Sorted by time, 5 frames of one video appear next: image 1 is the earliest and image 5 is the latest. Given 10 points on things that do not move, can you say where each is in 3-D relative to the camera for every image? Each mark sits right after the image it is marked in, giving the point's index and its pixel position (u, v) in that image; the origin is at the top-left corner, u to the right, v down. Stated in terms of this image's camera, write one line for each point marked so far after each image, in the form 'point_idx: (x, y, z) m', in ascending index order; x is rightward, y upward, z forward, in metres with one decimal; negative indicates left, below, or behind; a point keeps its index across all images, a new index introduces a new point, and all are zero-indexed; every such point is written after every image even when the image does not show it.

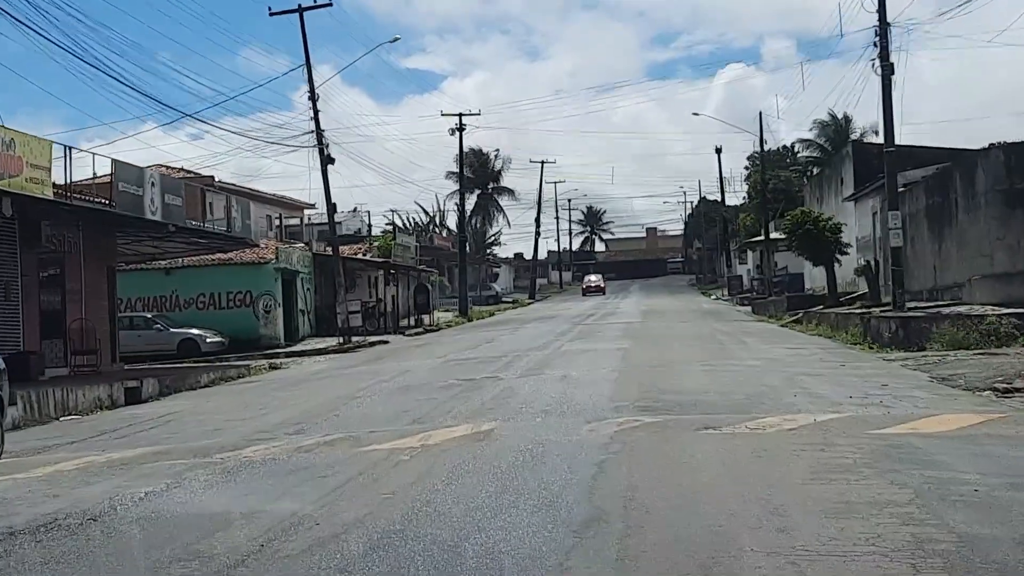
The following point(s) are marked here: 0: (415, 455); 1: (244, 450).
0: (-0.7, -1.2, +10.8) m
1: (-2.0, -1.2, +11.8) m
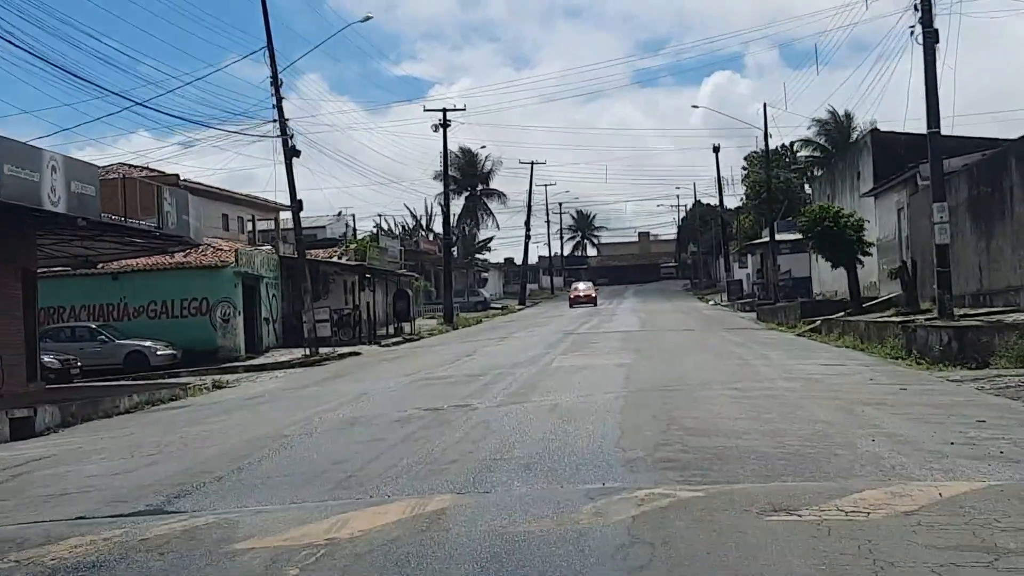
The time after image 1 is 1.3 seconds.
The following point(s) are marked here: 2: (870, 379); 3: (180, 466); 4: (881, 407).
0: (-0.9, -1.2, +6.7) m
1: (-2.2, -1.3, +7.7) m
2: (+4.1, -1.0, +17.9) m
3: (-2.5, -1.4, +11.9) m
4: (+3.3, -1.1, +13.9) m
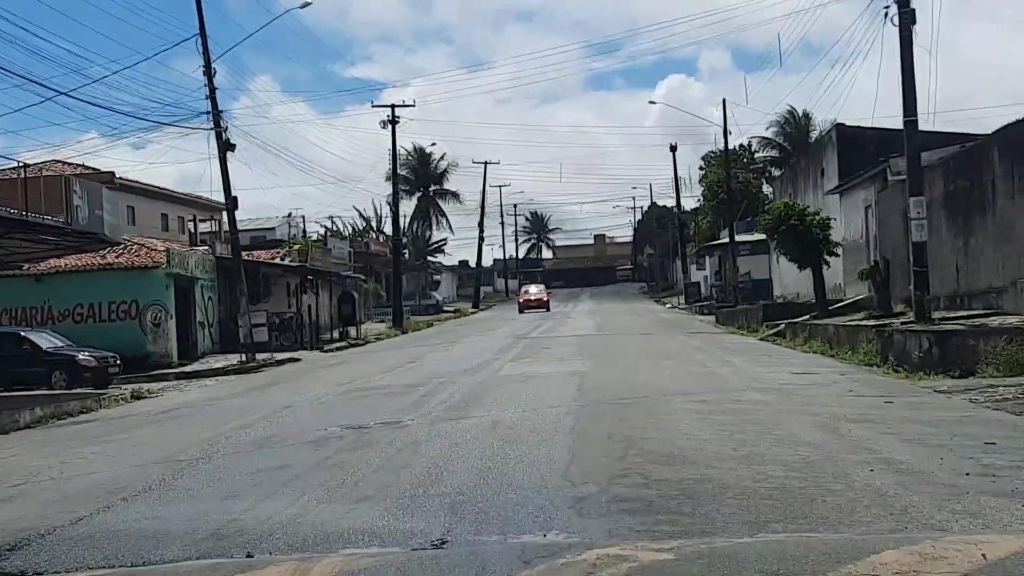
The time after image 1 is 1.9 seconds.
0: (-1.2, -1.2, +4.8) m
1: (-2.6, -1.3, +5.7) m
2: (+3.5, -1.1, +16.1) m
3: (-3.0, -1.4, +10.0) m
4: (+2.8, -1.1, +12.1) m
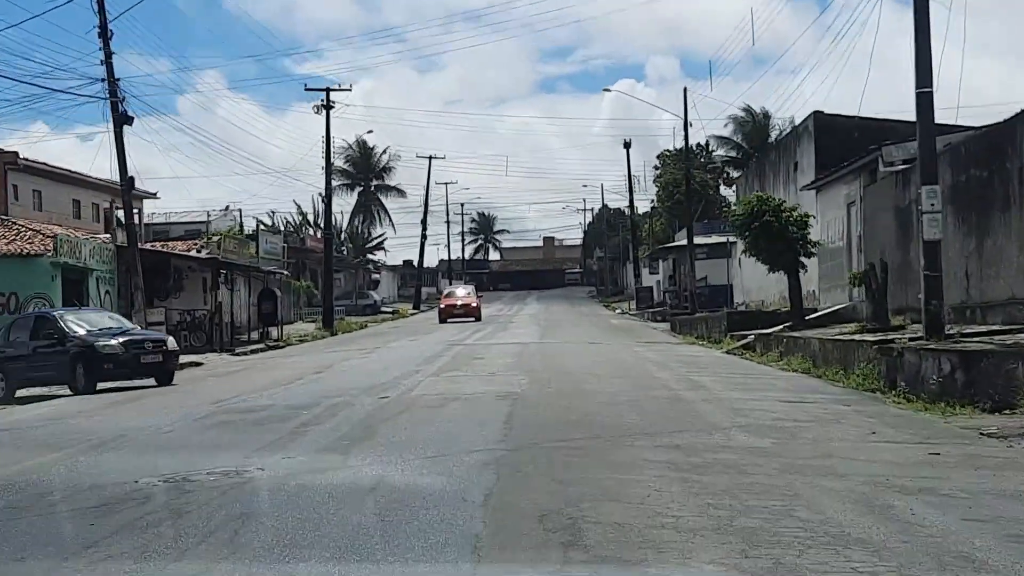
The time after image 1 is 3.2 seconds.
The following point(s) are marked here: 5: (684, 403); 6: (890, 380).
0: (-1.5, -1.1, +0.6) m
1: (-3.0, -1.2, +1.5) m
2: (+2.8, -1.1, +12.1) m
3: (-3.5, -1.3, +5.7) m
4: (+2.2, -1.1, +8.1) m
5: (+1.6, -1.1, +14.6) m
6: (+4.2, -1.0, +17.1) m
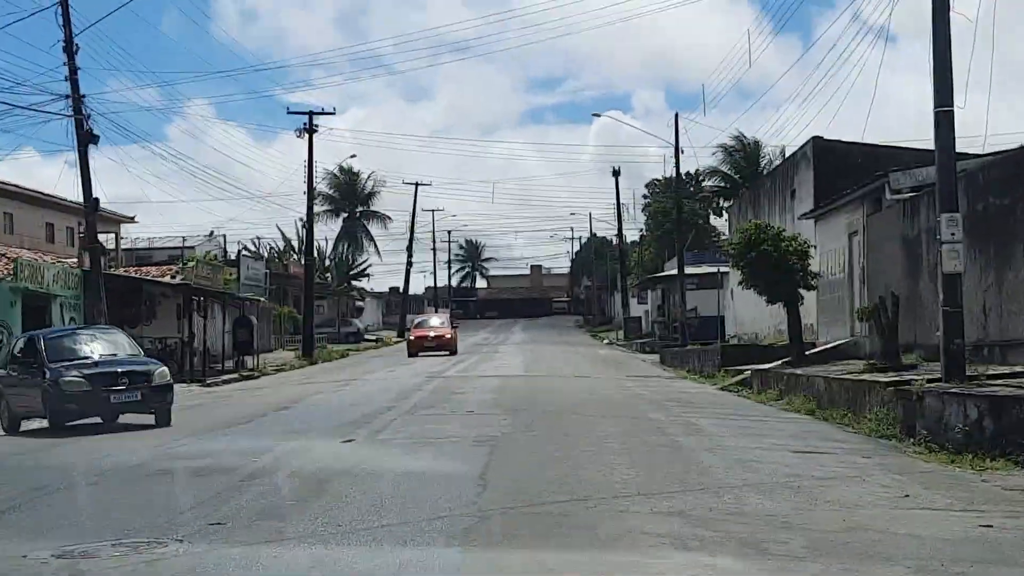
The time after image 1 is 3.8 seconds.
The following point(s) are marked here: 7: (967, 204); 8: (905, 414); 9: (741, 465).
0: (-1.6, -1.1, -1.0) m
1: (-3.0, -1.2, -0.2) m
2: (+2.6, -1.4, +10.5) m
3: (-3.7, -1.4, +4.1) m
4: (+2.0, -1.3, +6.5) m
5: (+1.4, -1.4, +13.0) m
6: (+4.0, -1.4, +15.6) m
7: (+5.8, +1.1, +19.8) m
8: (+4.0, -1.3, +15.6) m
9: (+1.8, -1.4, +12.0) m
